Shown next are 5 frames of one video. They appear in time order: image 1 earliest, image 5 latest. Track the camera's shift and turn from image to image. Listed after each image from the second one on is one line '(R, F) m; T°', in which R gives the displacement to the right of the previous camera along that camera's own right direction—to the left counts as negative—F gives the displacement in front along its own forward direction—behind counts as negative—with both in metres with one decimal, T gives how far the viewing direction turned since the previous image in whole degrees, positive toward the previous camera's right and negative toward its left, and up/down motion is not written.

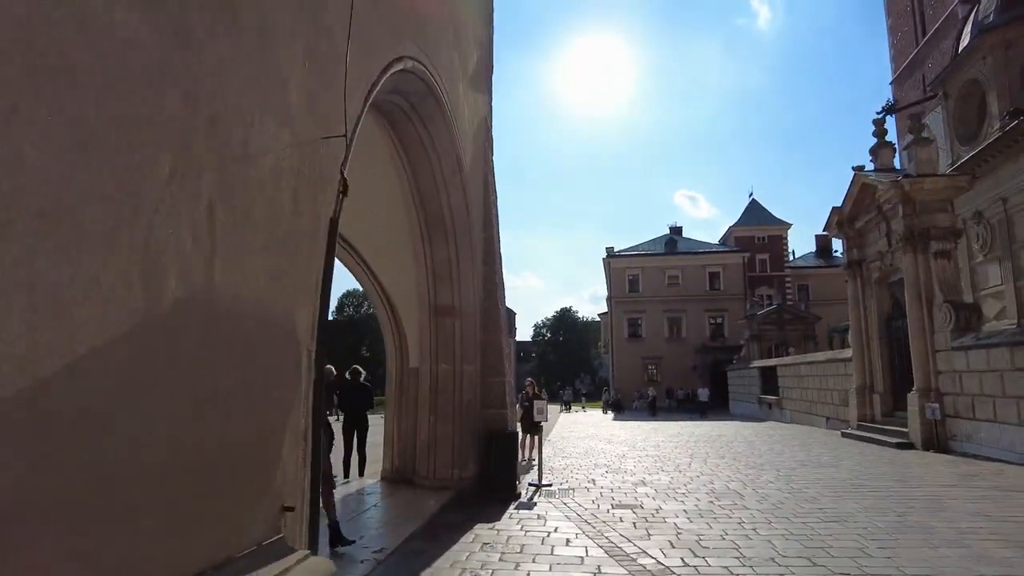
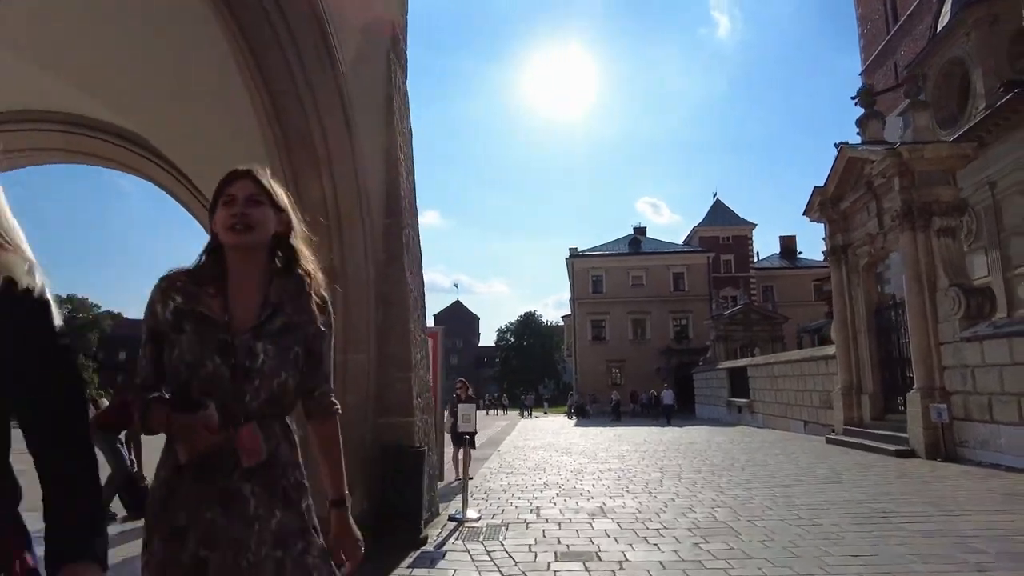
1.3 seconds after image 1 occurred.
(+0.5, +2.4) m; +3°
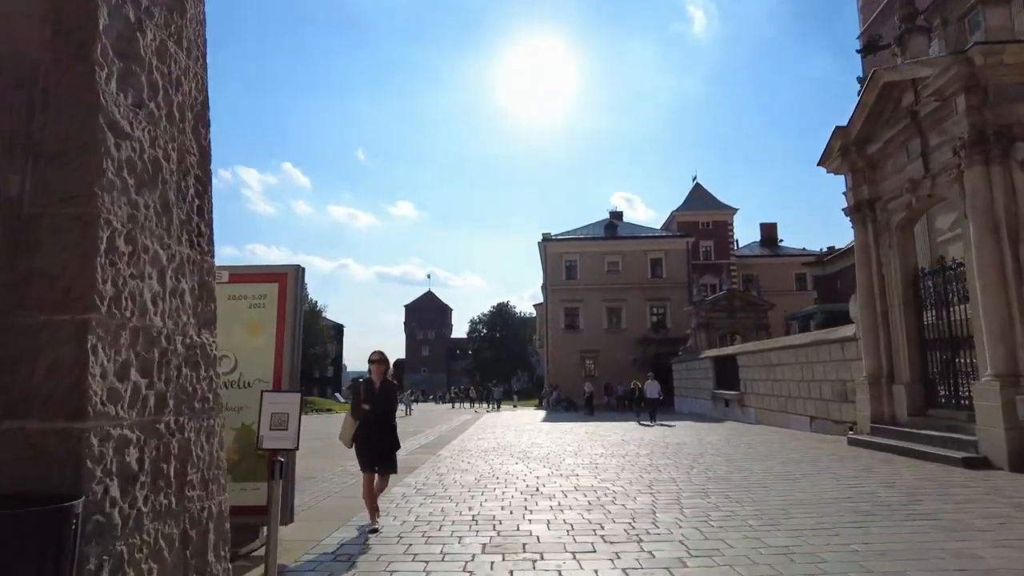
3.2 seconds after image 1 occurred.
(+0.6, +3.6) m; +2°
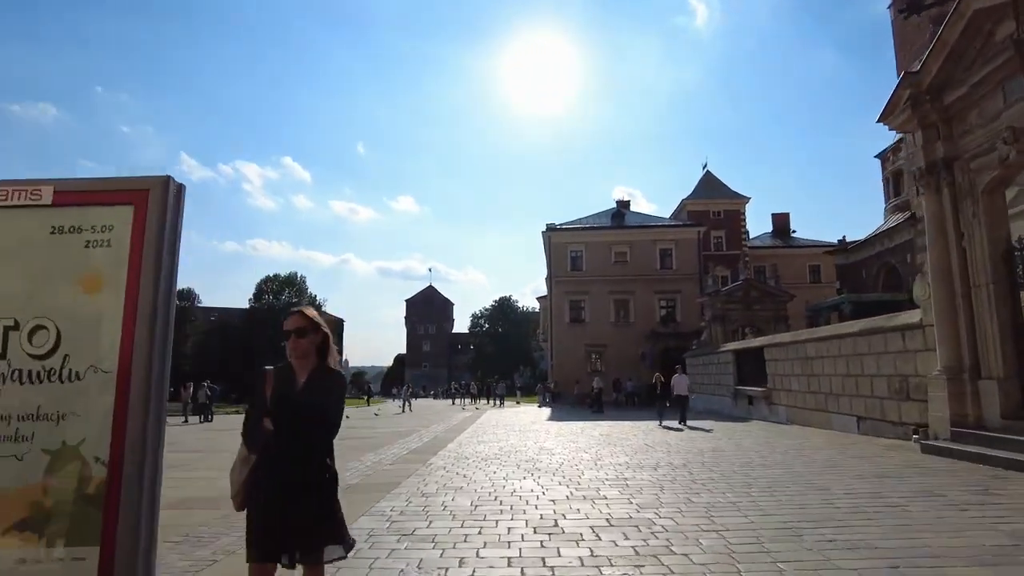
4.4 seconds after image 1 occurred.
(-0.1, +2.3) m; 0°
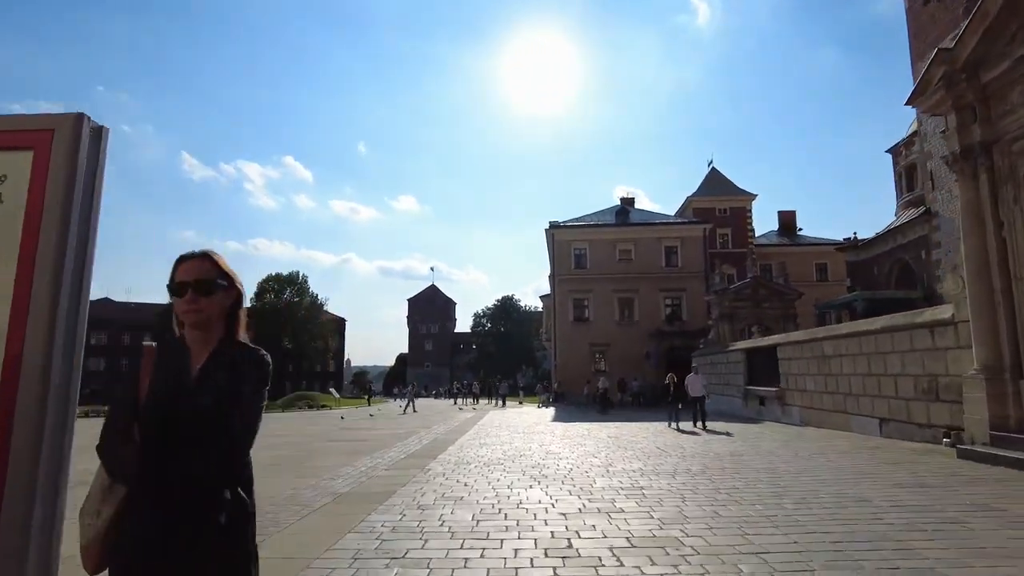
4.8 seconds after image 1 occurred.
(0.0, +0.8) m; 0°
